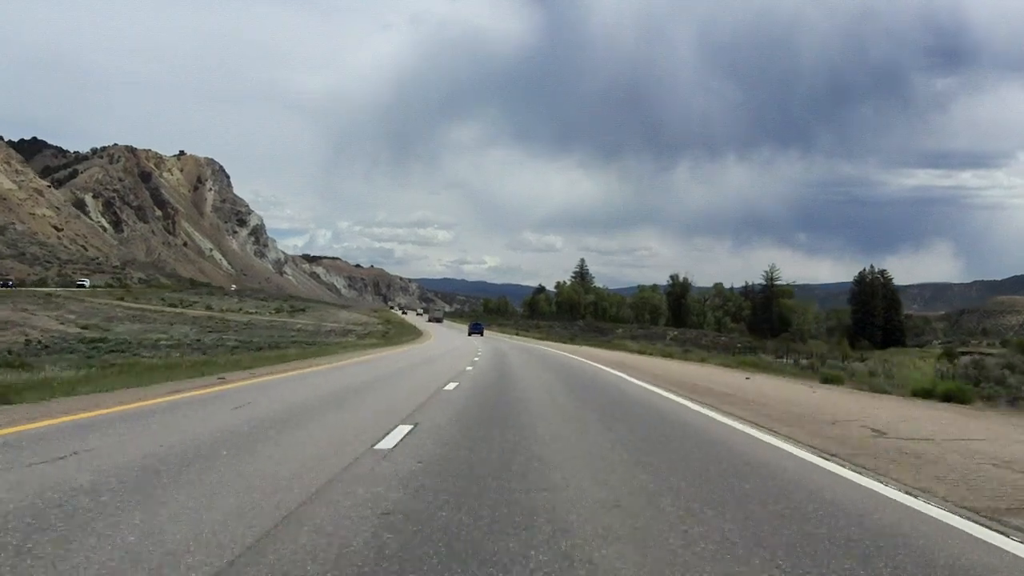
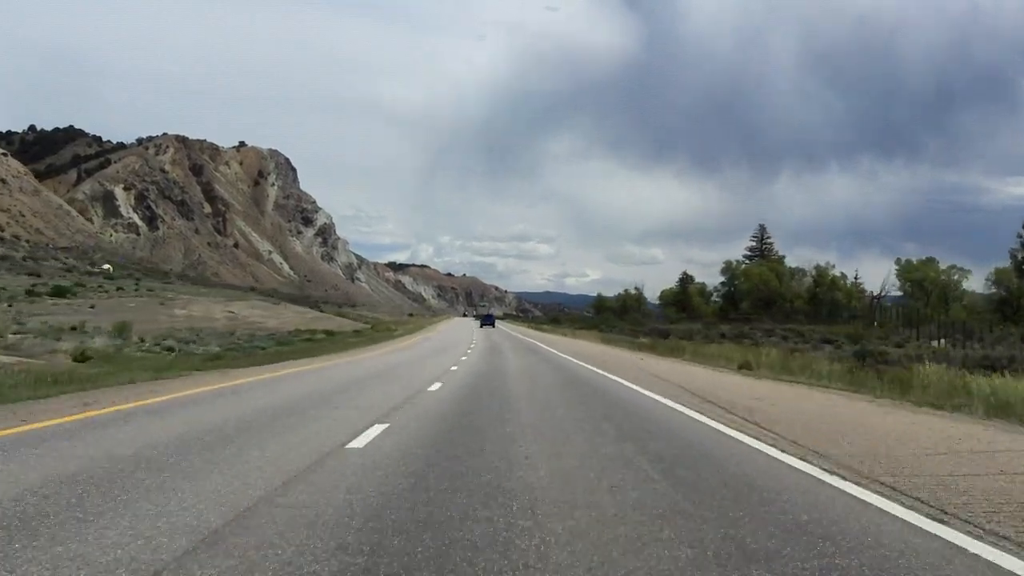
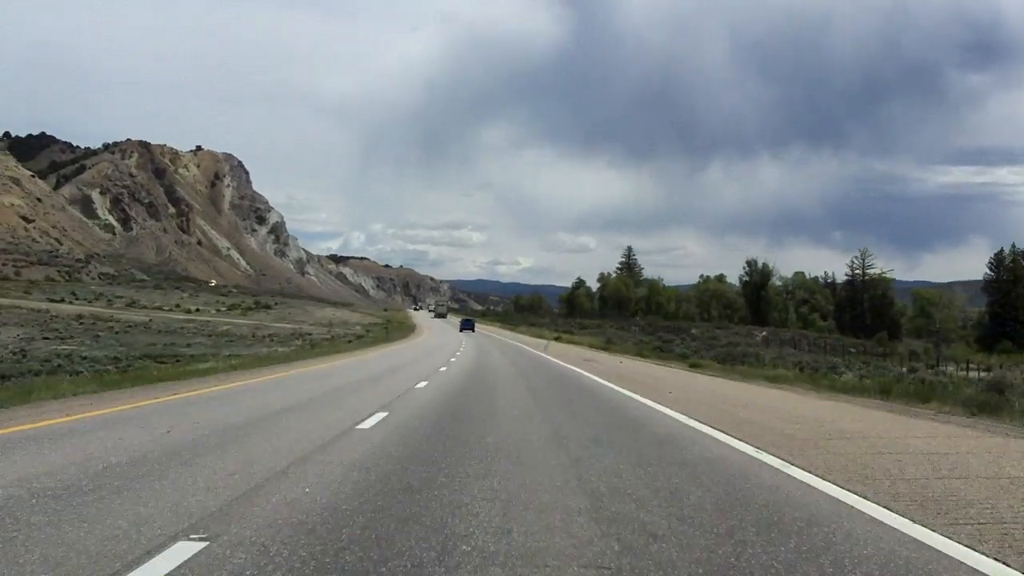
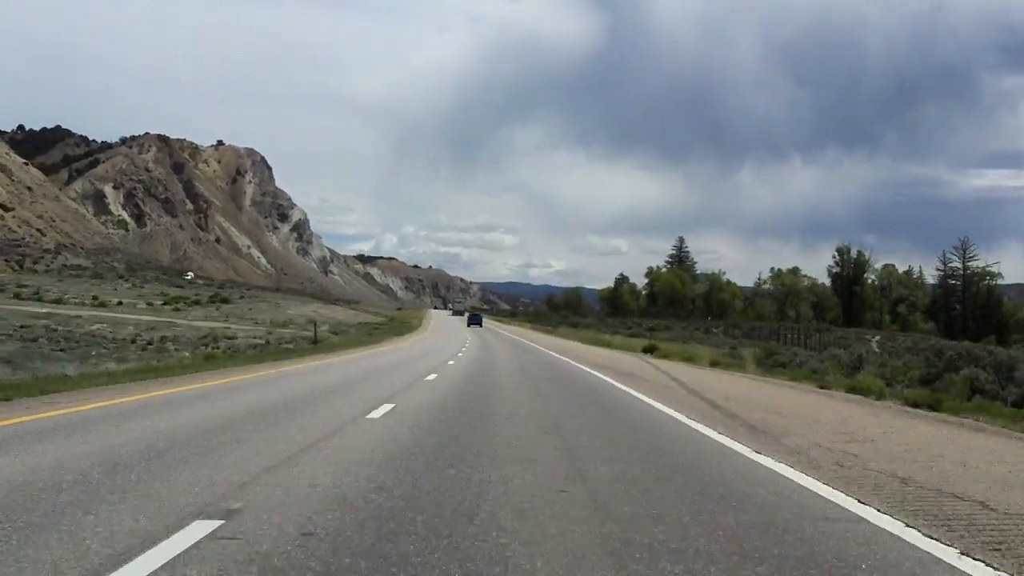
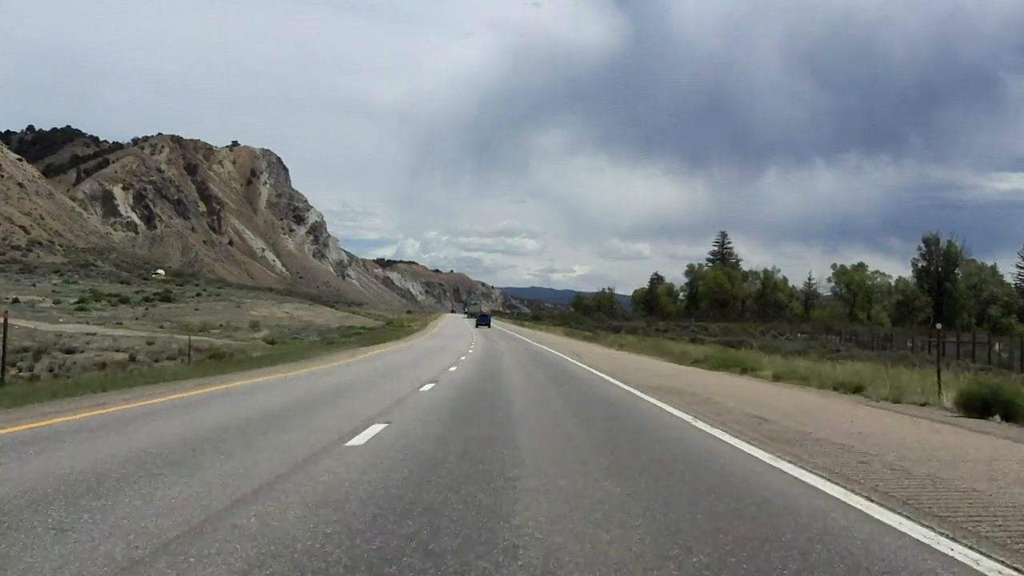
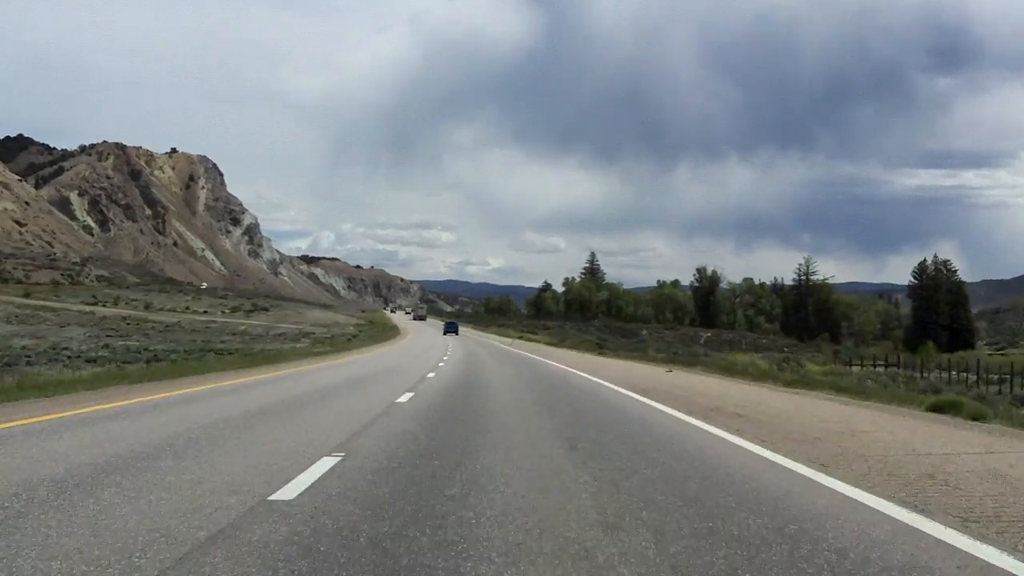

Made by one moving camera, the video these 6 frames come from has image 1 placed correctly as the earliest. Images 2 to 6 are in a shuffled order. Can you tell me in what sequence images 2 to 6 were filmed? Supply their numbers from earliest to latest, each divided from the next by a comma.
6, 3, 4, 5, 2
